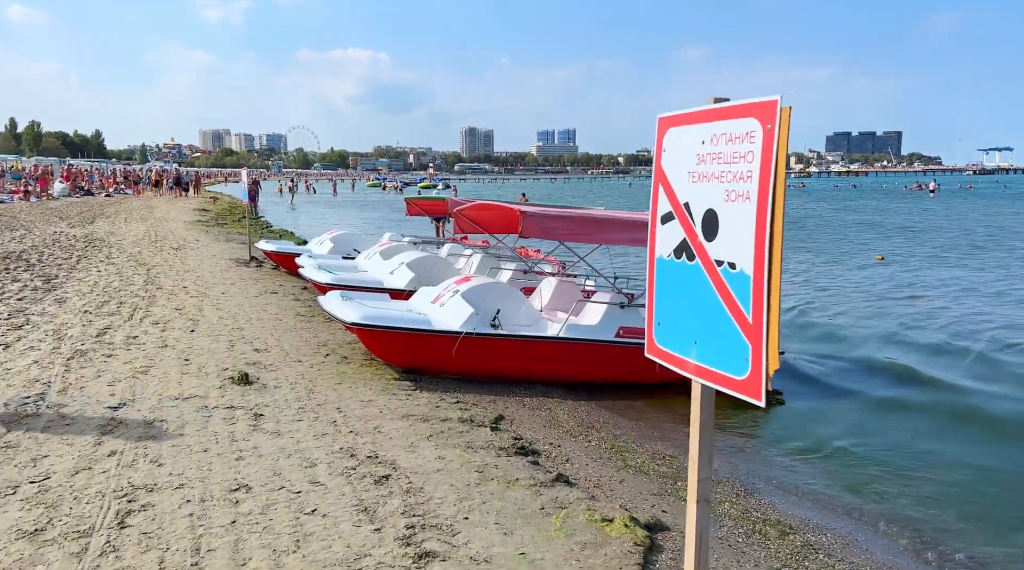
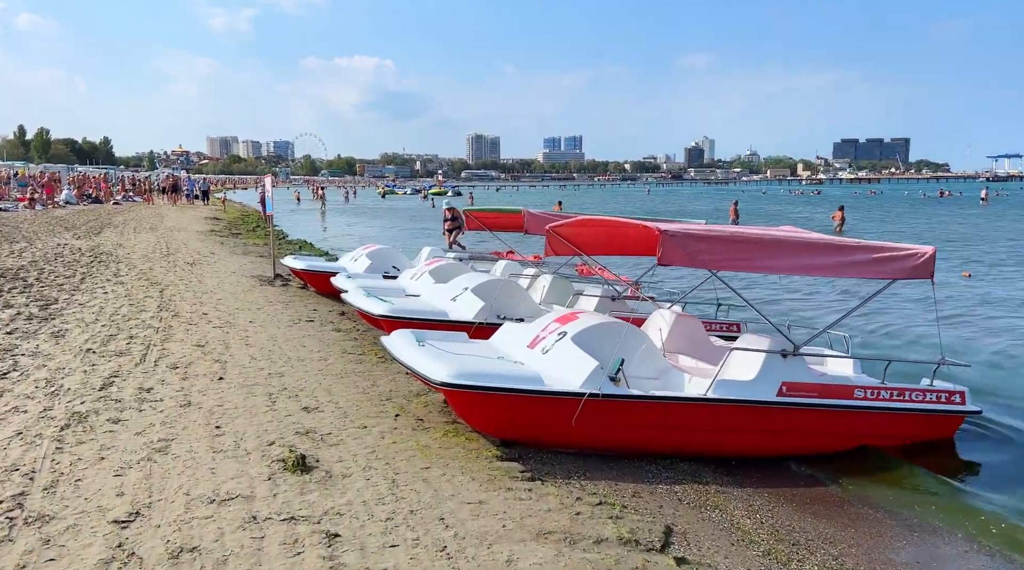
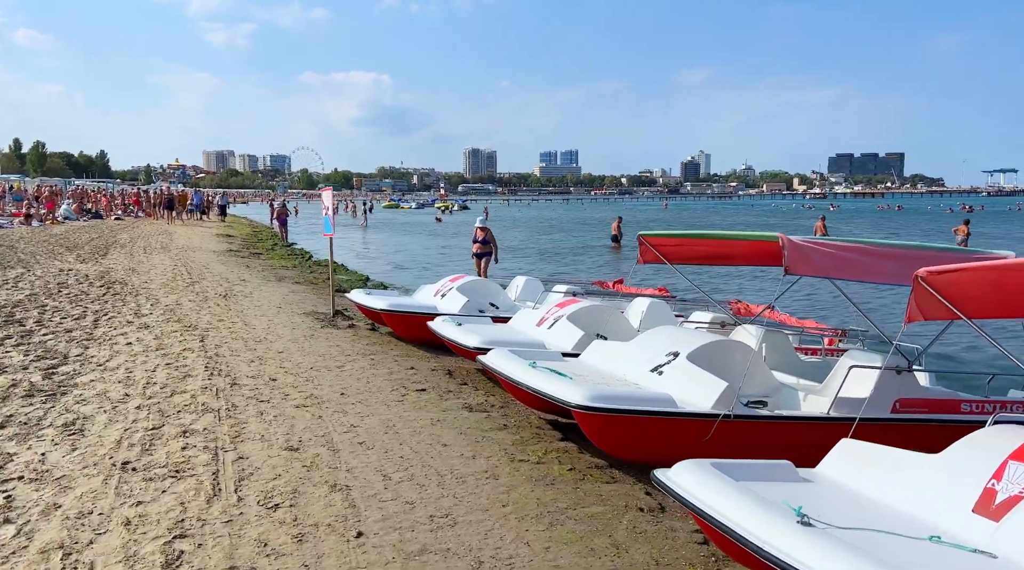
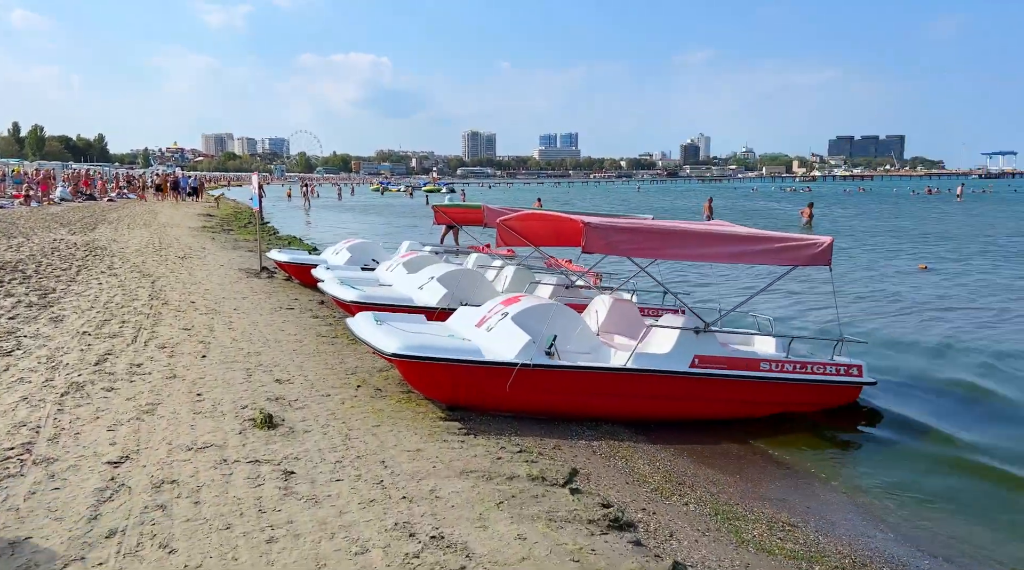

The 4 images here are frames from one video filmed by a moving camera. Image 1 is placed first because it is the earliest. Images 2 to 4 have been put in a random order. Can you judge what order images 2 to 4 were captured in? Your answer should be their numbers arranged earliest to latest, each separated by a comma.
4, 2, 3
